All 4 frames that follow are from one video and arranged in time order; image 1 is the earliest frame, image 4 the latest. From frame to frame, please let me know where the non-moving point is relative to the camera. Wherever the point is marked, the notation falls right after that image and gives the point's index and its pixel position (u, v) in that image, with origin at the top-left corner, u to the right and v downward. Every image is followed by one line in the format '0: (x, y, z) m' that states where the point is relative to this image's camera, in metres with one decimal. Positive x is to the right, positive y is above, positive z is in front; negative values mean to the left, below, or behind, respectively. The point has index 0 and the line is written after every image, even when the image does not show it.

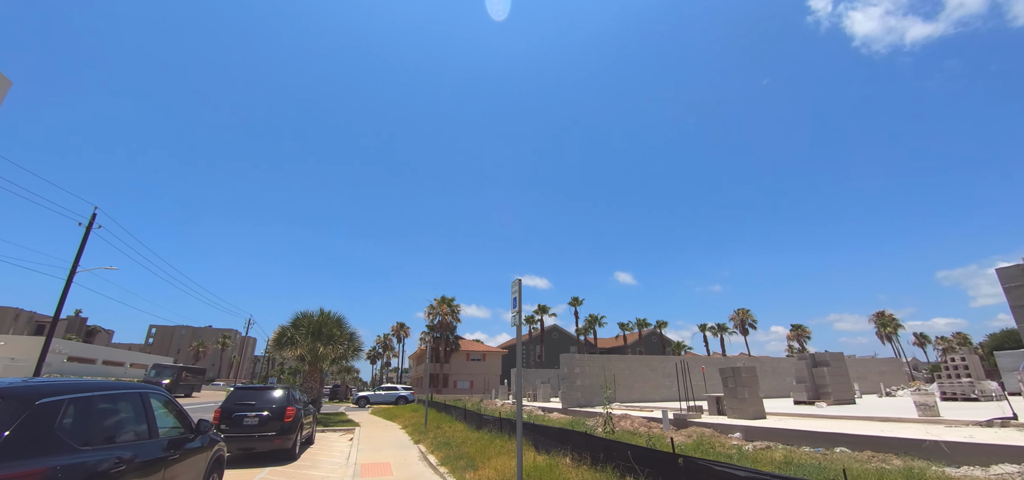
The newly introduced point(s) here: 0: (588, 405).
0: (+3.0, -6.4, +17.6) m
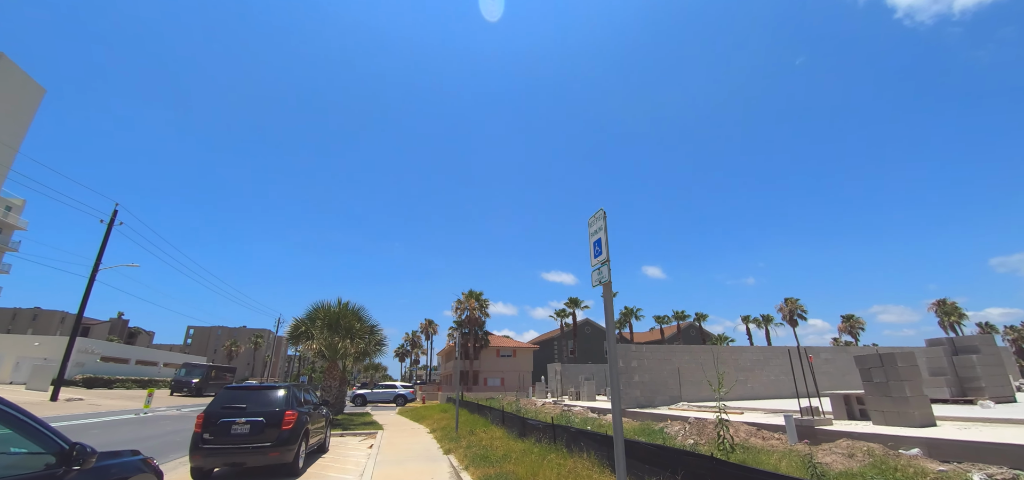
0: (+4.5, -5.4, +14.7) m
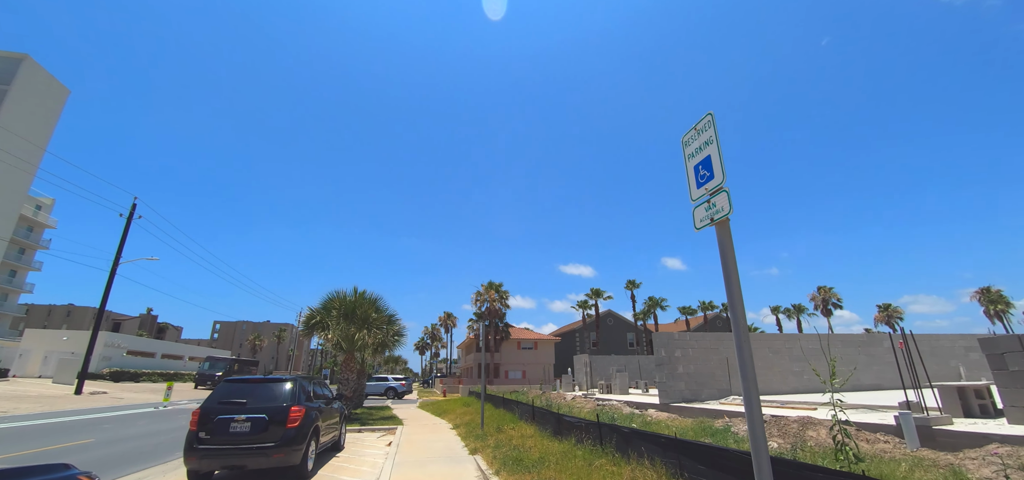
0: (+5.4, -4.7, +13.2) m
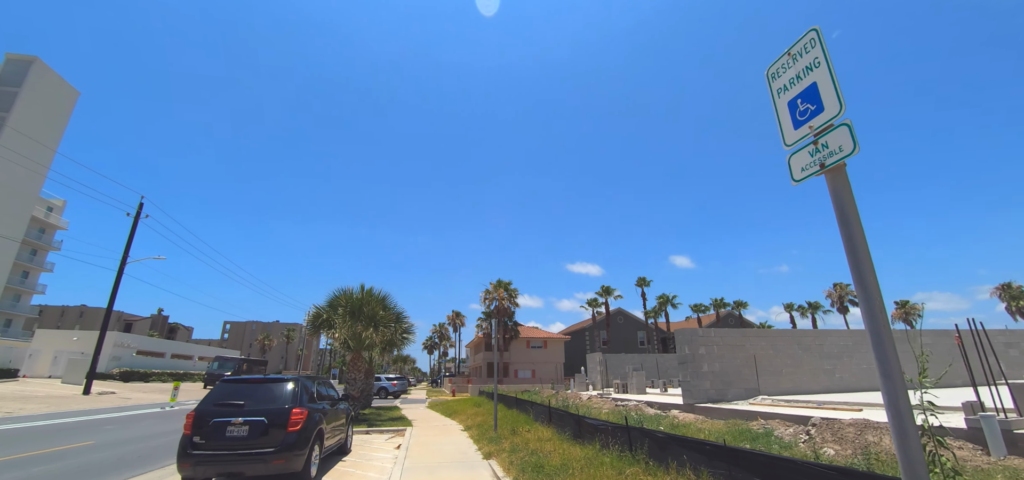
0: (+5.8, -4.4, +12.5) m
